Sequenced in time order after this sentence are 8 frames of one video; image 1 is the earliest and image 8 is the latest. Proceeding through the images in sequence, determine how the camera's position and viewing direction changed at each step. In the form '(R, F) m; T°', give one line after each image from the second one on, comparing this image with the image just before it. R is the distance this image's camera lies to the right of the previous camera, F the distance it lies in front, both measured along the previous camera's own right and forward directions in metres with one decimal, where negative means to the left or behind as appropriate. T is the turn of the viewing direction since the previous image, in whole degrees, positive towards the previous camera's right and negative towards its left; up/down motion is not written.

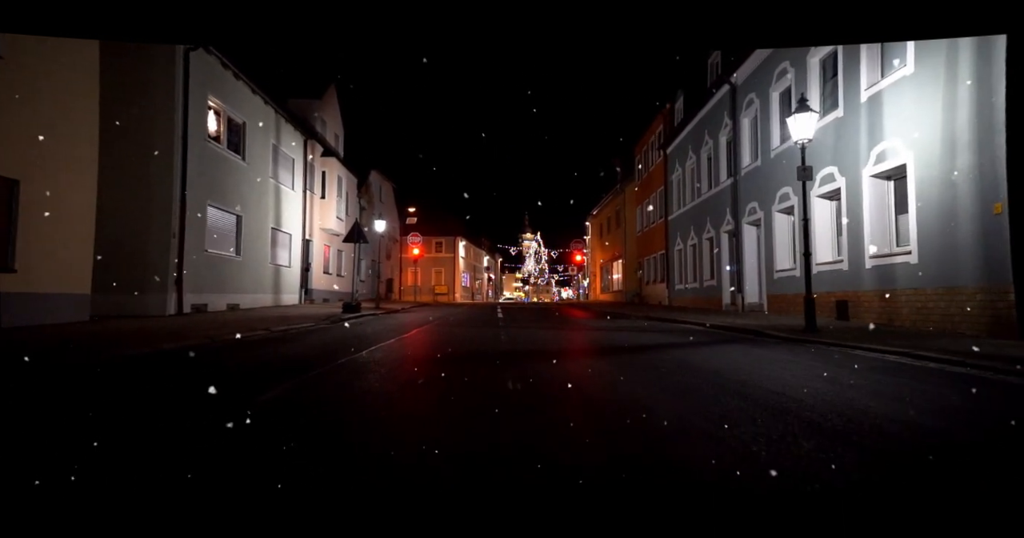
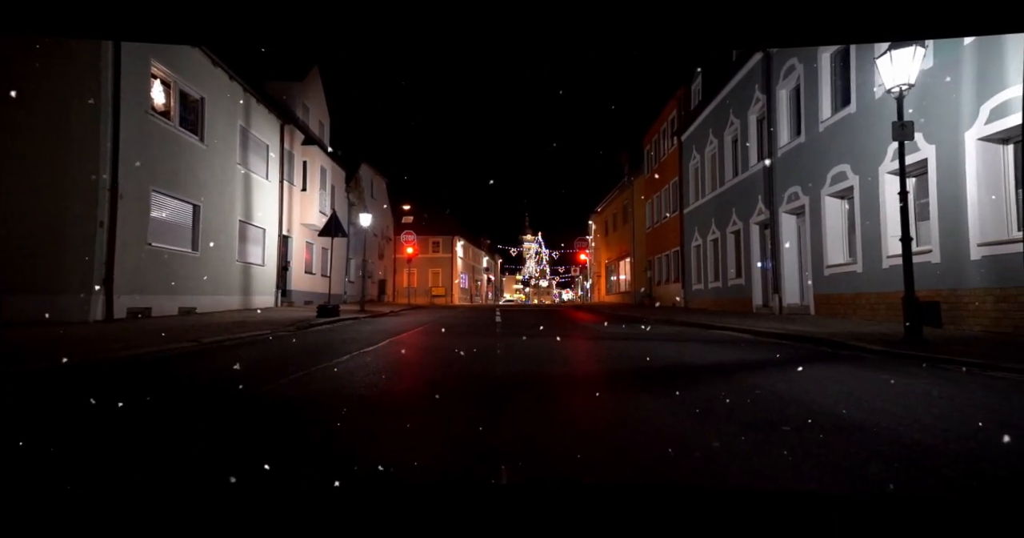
(0.0, +2.6) m; 0°
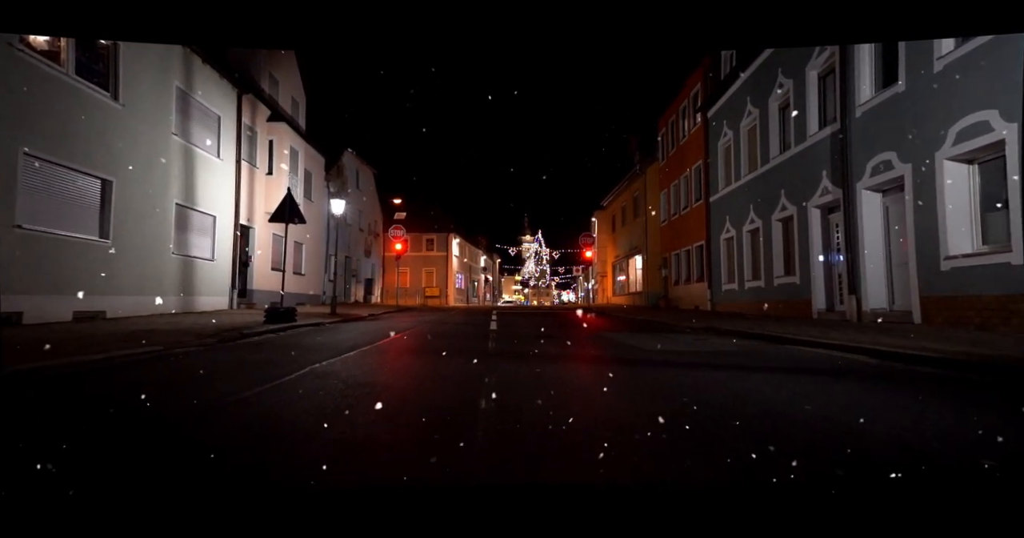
(0.0, +3.7) m; 0°
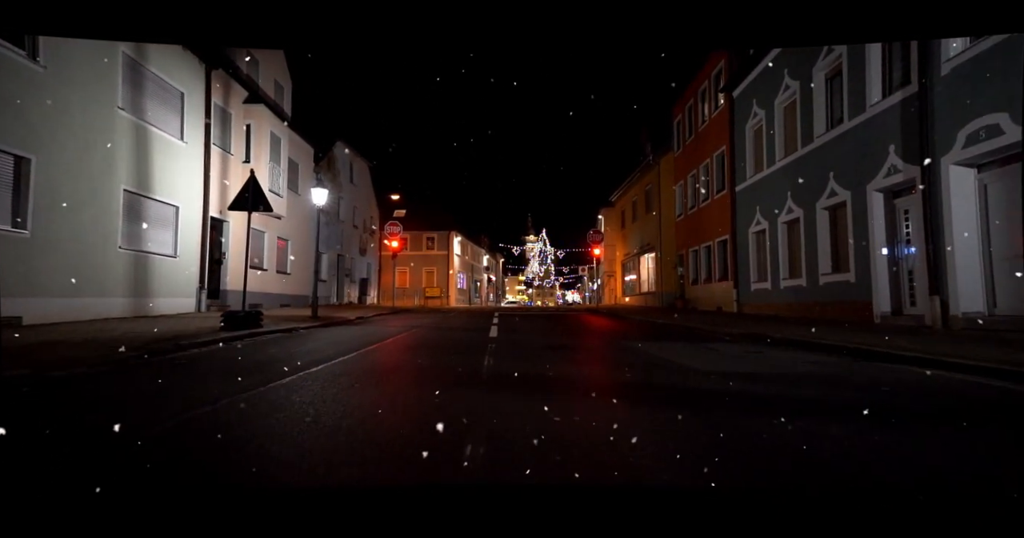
(0.0, +2.3) m; 0°
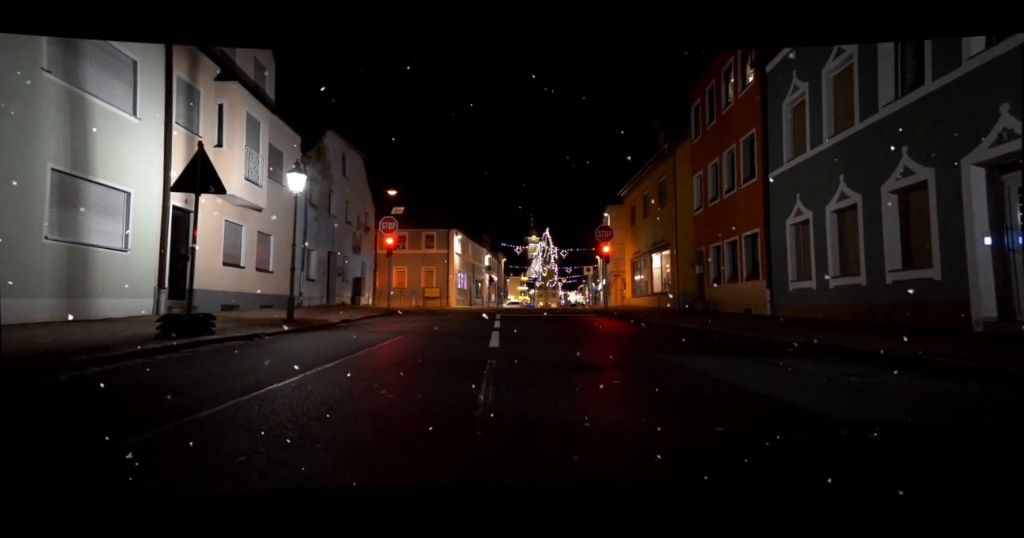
(-0.1, +2.4) m; 0°
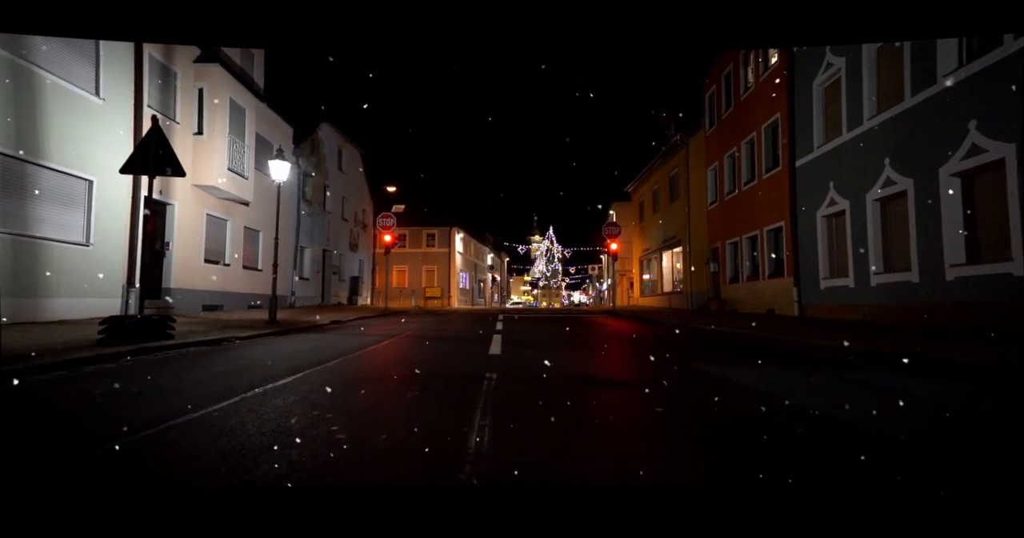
(0.0, +1.5) m; 0°
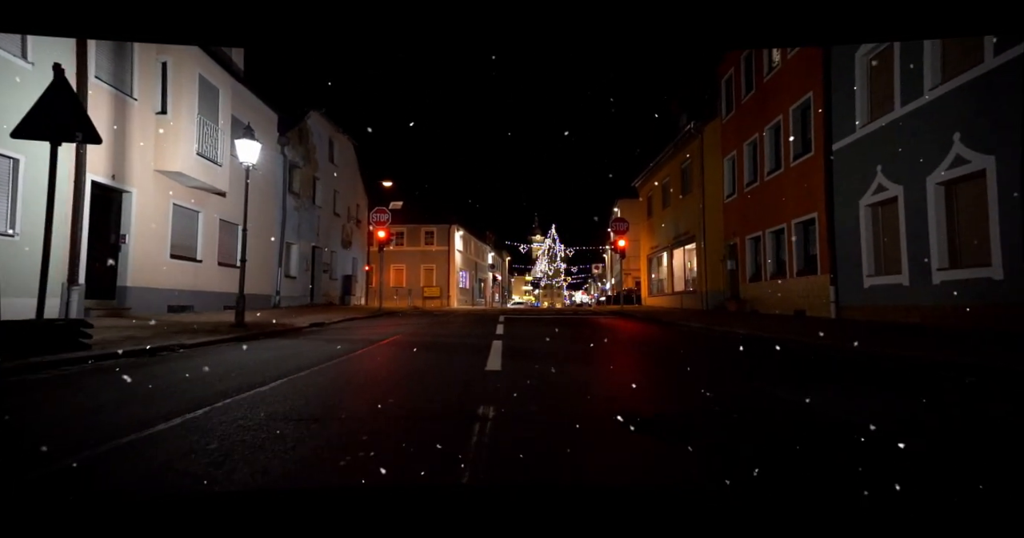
(0.0, +1.9) m; 0°
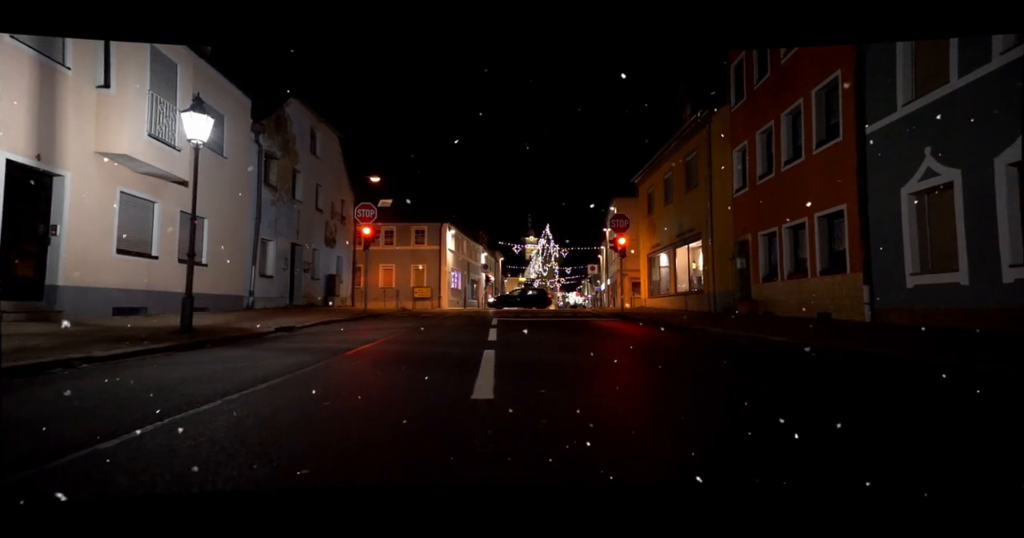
(0.0, +1.9) m; +1°
